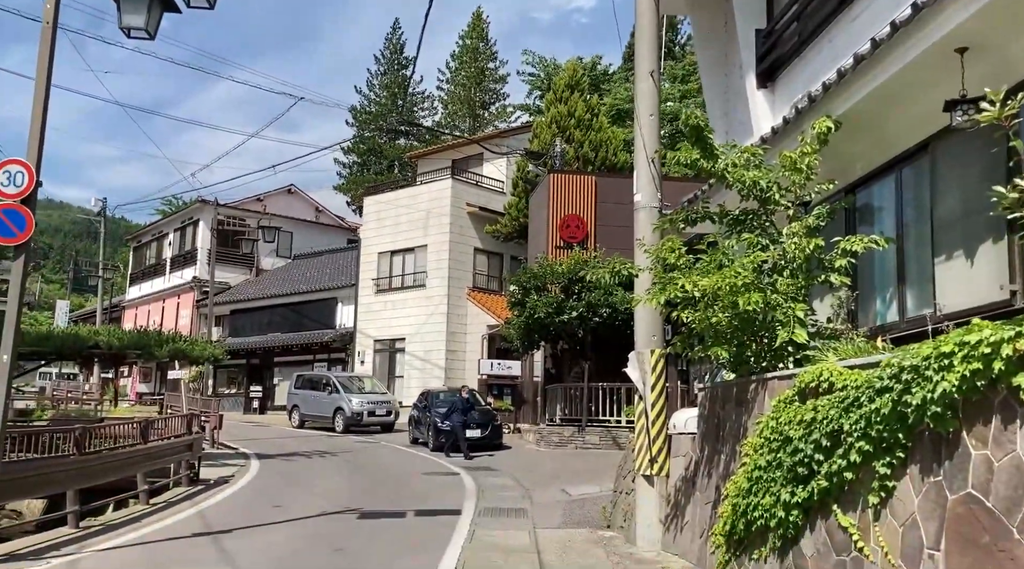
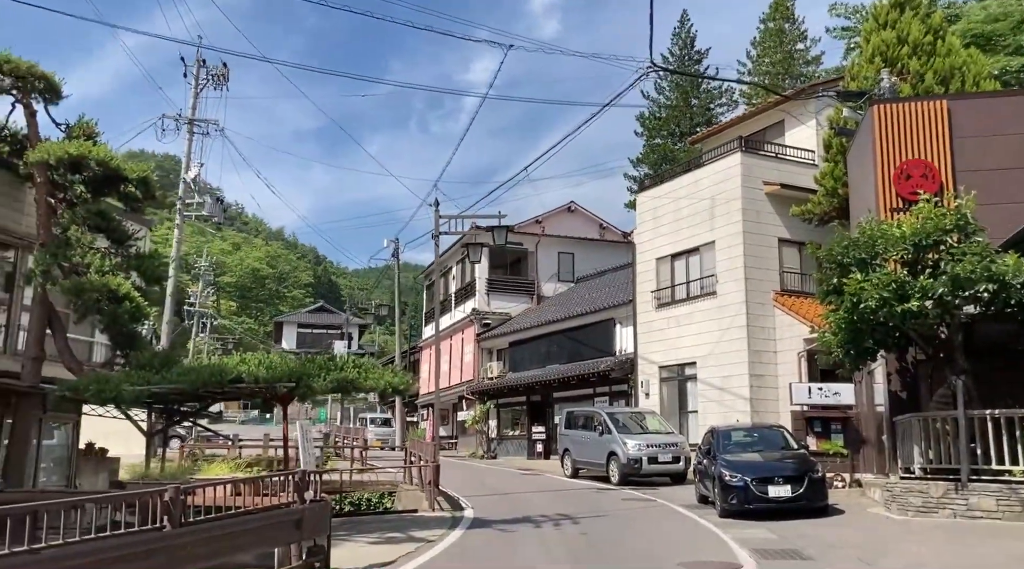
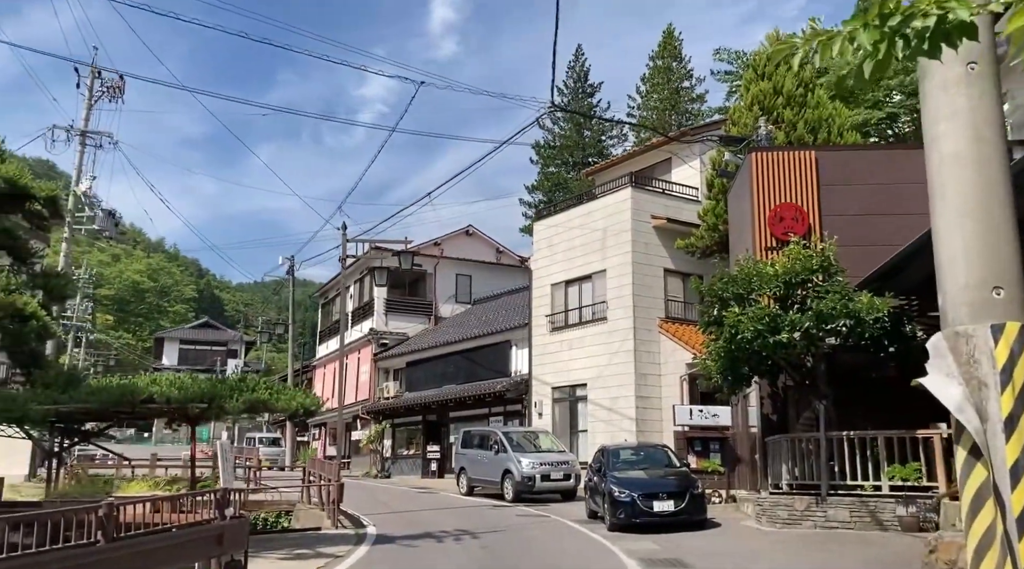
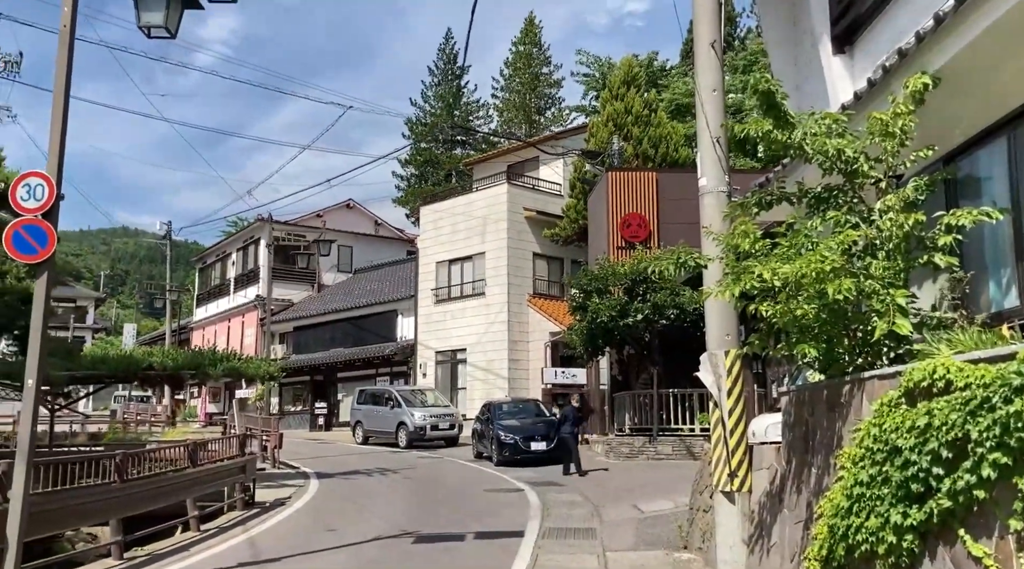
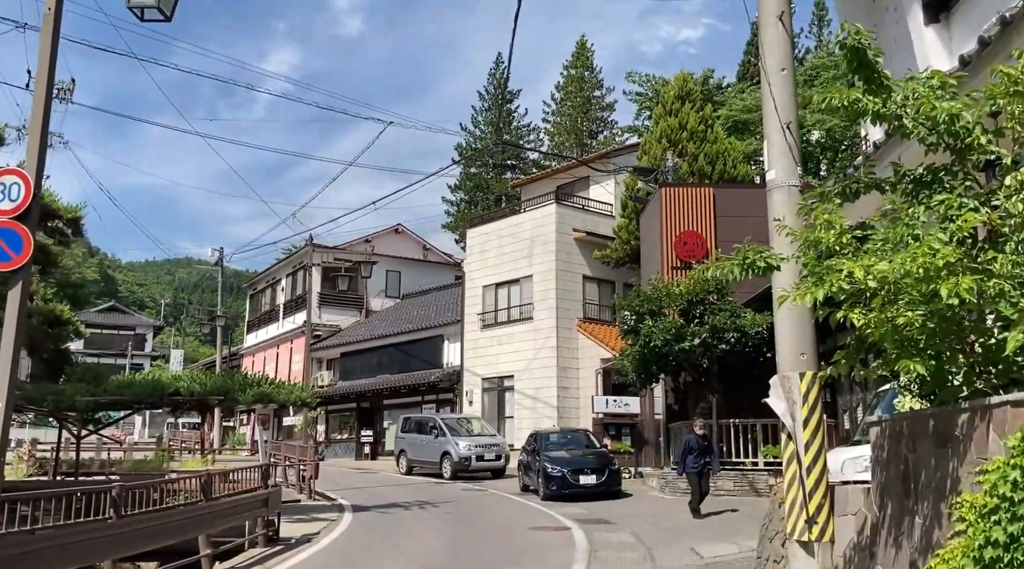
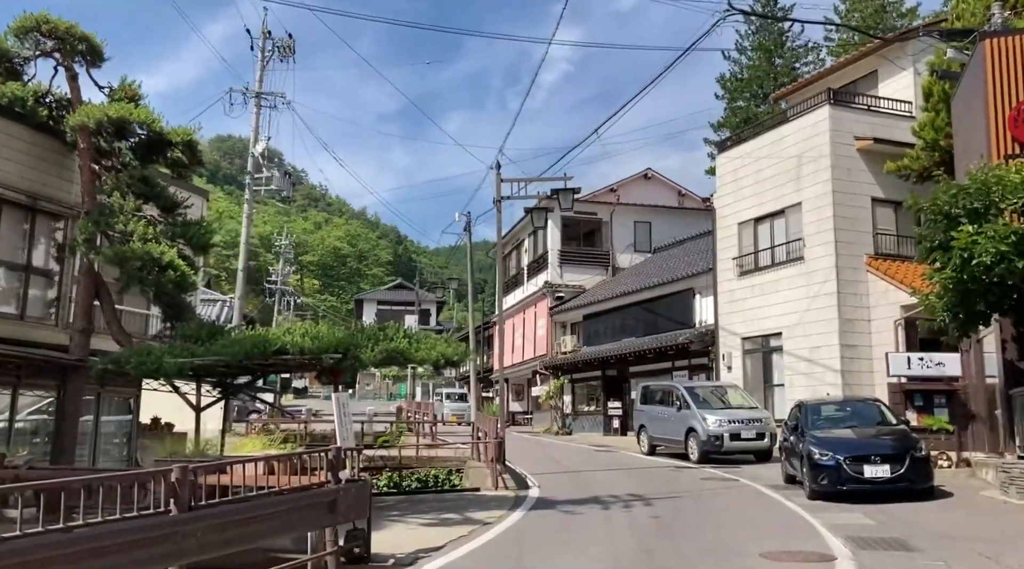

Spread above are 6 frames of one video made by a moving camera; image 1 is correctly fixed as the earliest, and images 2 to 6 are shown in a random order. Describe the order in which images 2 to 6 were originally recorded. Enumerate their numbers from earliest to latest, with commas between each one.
4, 5, 3, 2, 6
